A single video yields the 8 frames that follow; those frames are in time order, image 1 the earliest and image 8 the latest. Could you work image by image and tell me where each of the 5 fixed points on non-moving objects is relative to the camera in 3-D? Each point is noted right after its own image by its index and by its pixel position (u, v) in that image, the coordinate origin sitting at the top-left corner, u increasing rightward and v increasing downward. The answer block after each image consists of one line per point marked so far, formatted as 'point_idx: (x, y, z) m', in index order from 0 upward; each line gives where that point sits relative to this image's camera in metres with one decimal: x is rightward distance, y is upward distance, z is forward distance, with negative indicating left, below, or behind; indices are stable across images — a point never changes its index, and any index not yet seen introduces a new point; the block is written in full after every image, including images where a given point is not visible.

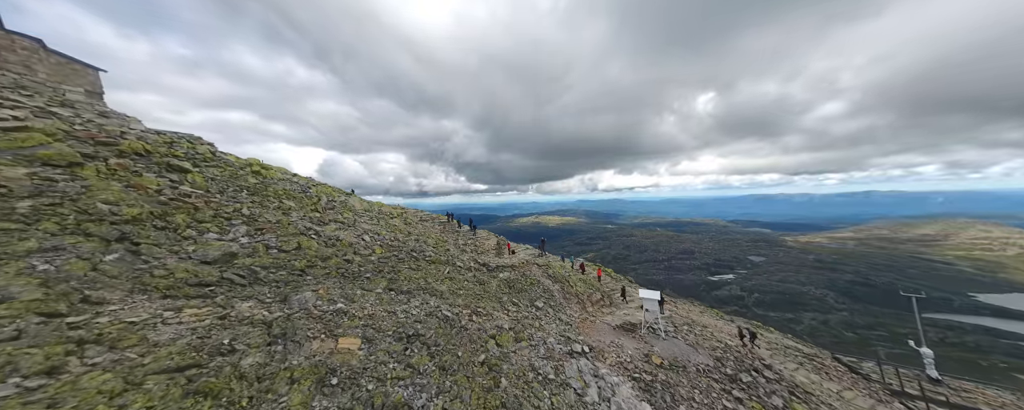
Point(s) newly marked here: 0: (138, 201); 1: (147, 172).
0: (-19.8, +0.3, +14.4) m
1: (-22.6, +2.2, +16.9) m
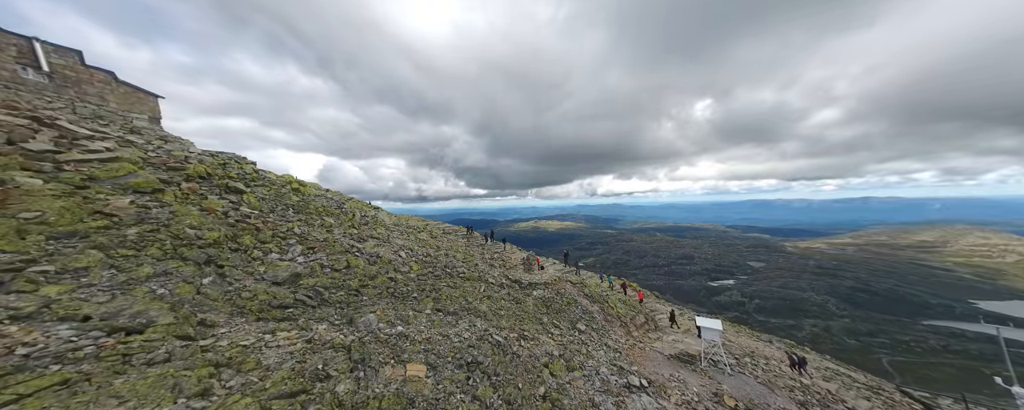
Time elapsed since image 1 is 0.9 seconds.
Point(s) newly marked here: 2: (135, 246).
0: (-17.0, -1.1, +15.8) m
1: (-19.8, +0.8, +18.3) m
2: (-17.1, -1.9, +12.5) m
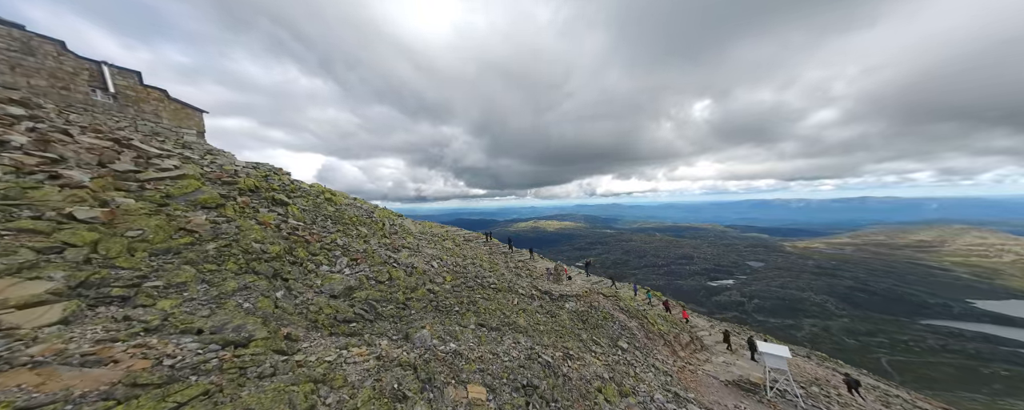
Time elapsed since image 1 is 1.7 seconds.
0: (-14.5, -2.0, +17.1) m
1: (-17.3, -0.1, +19.6) m
2: (-14.5, -2.8, +13.7) m
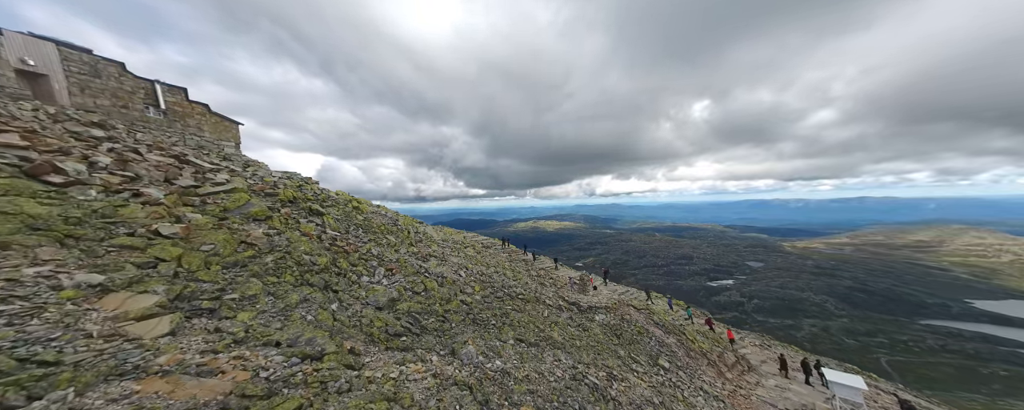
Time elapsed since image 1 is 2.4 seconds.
0: (-12.3, -2.7, +18.2) m
1: (-15.1, -0.9, +20.7) m
2: (-12.3, -3.6, +14.8) m
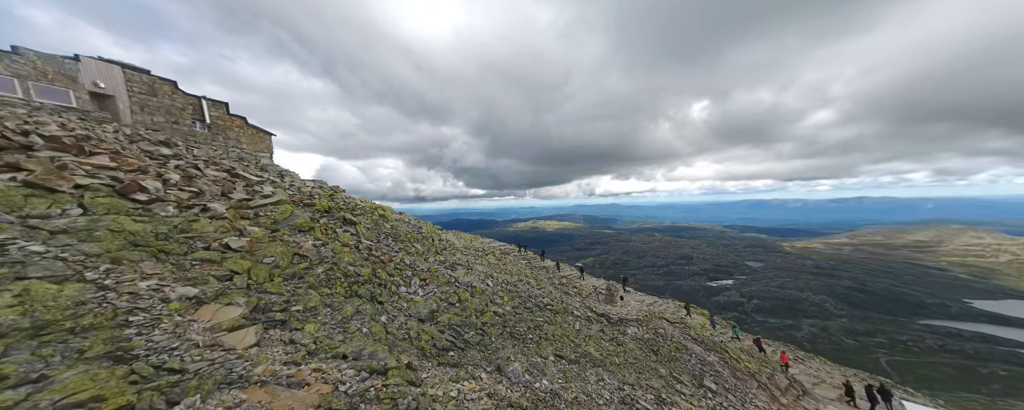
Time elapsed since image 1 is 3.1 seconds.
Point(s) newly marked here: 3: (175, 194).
0: (-10.2, -3.5, +19.2) m
1: (-13.0, -1.6, +21.7) m
2: (-10.2, -4.3, +15.9) m
3: (-16.7, +0.5, +14.3) m
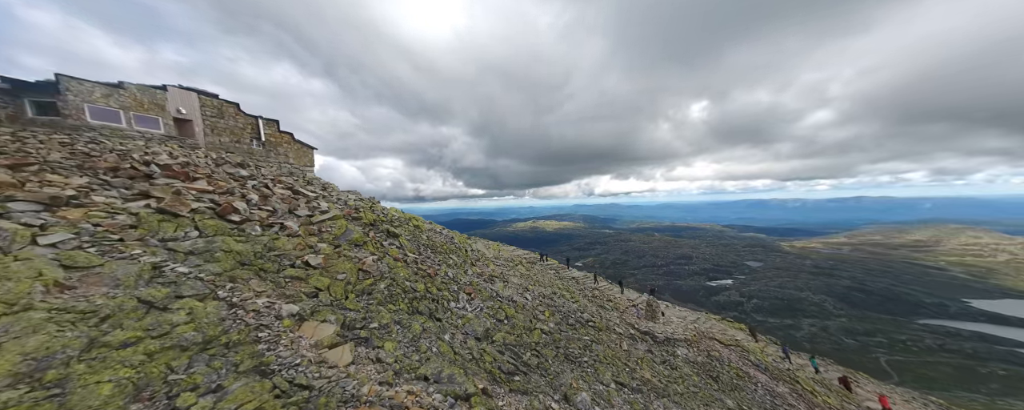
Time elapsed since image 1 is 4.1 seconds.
0: (-7.3, -4.4, +20.7) m
1: (-10.1, -2.6, +23.2) m
2: (-7.3, -5.3, +17.4) m
3: (-13.9, -0.5, +15.8) m
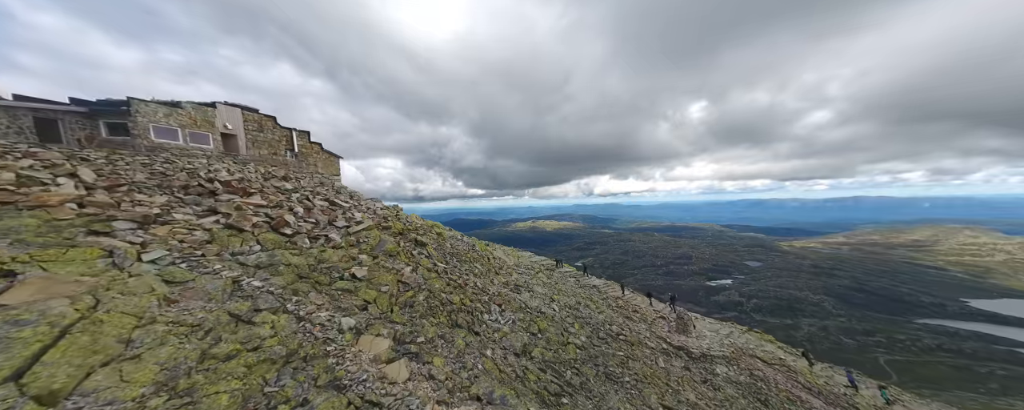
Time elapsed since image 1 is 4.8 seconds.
0: (-5.4, -5.1, +21.6) m
1: (-8.2, -3.3, +24.1) m
2: (-5.4, -6.0, +18.3) m
3: (-11.9, -1.2, +16.7) m
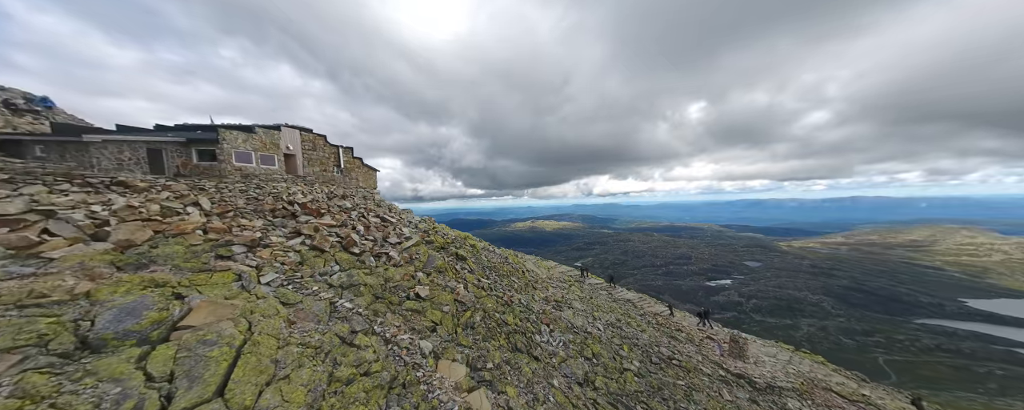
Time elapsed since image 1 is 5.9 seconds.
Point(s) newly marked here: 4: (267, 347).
0: (-2.4, -6.2, +22.7) m
1: (-5.2, -4.3, +25.2) m
2: (-2.4, -7.0, +19.4) m
3: (-8.9, -2.2, +17.8) m
4: (-7.5, -4.3, +8.8) m
